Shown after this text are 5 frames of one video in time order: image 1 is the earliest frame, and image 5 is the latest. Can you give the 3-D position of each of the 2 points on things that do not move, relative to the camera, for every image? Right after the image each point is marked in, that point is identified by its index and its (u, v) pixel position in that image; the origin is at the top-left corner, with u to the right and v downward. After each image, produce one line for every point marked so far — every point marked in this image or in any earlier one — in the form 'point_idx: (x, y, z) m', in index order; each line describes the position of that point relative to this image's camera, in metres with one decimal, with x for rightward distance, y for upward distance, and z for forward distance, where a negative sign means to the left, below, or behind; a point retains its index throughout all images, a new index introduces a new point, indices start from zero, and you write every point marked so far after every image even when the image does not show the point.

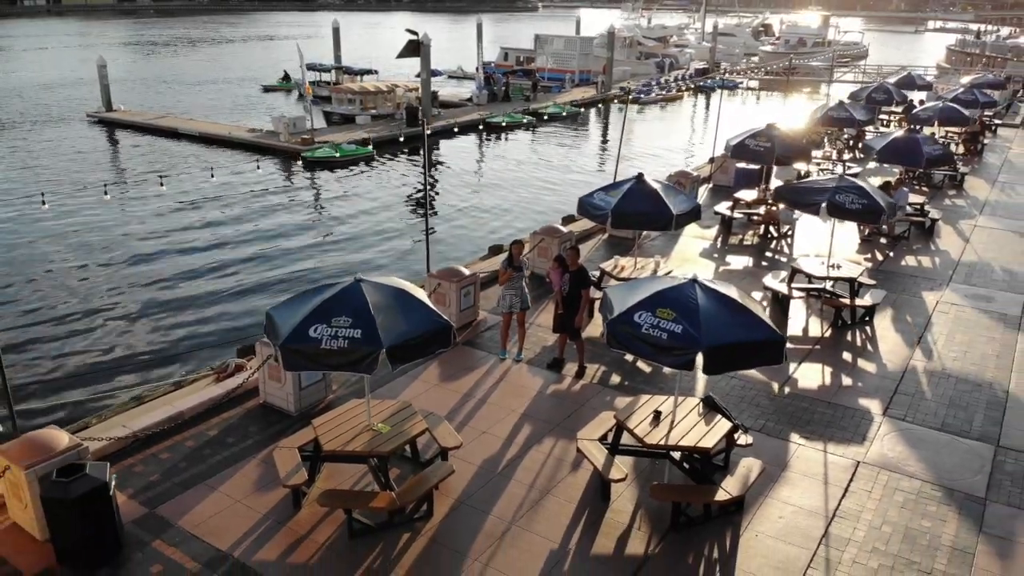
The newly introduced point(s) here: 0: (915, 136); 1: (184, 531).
0: (+7.3, +2.7, +15.3) m
1: (-2.5, -1.9, +6.5) m
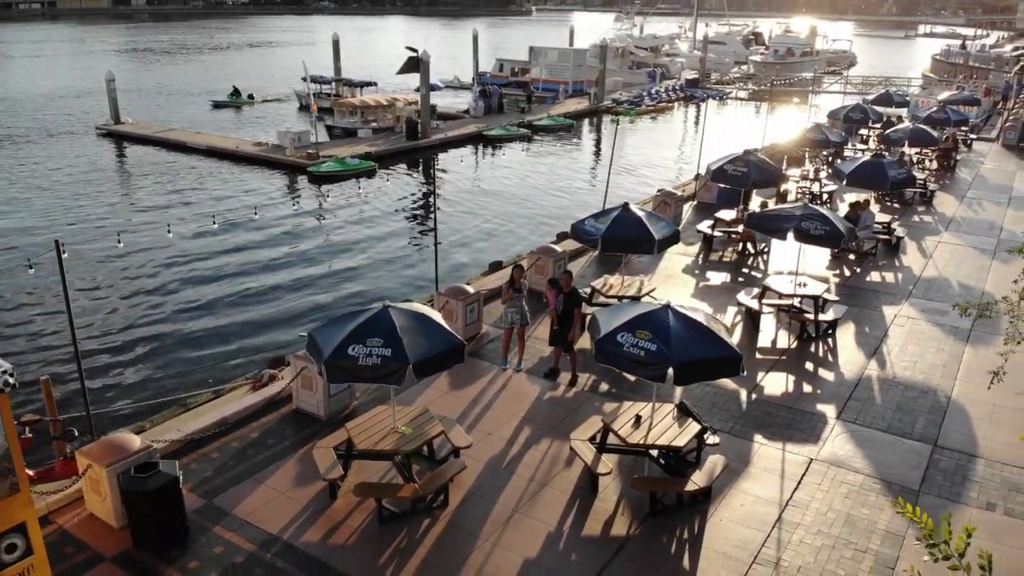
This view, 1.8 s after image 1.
0: (+7.2, +2.5, +16.6) m
1: (-2.5, -2.1, +7.7) m
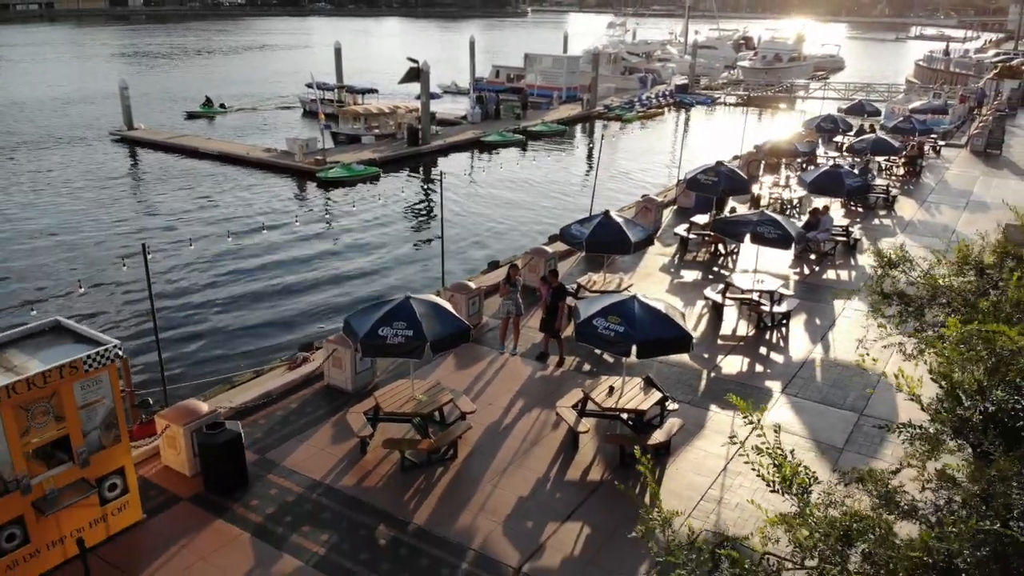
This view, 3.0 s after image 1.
0: (+7.1, +2.6, +18.4) m
1: (-2.5, -2.0, +9.5) m
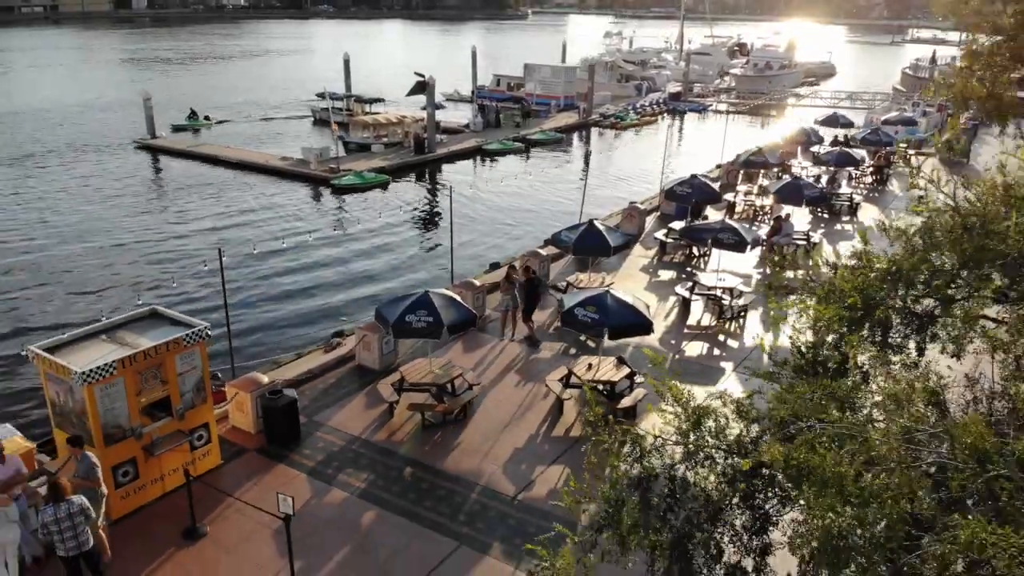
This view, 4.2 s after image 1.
0: (+7.1, +2.6, +20.9) m
1: (-2.5, -2.0, +11.9) m
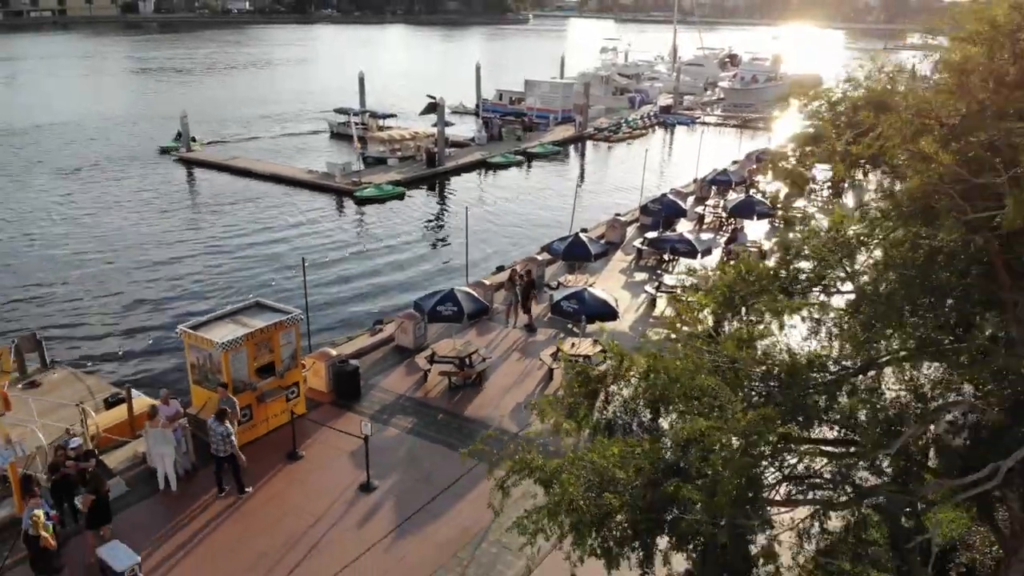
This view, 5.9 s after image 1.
0: (+7.2, +2.6, +25.2) m
1: (-2.5, -1.9, +16.2) m
